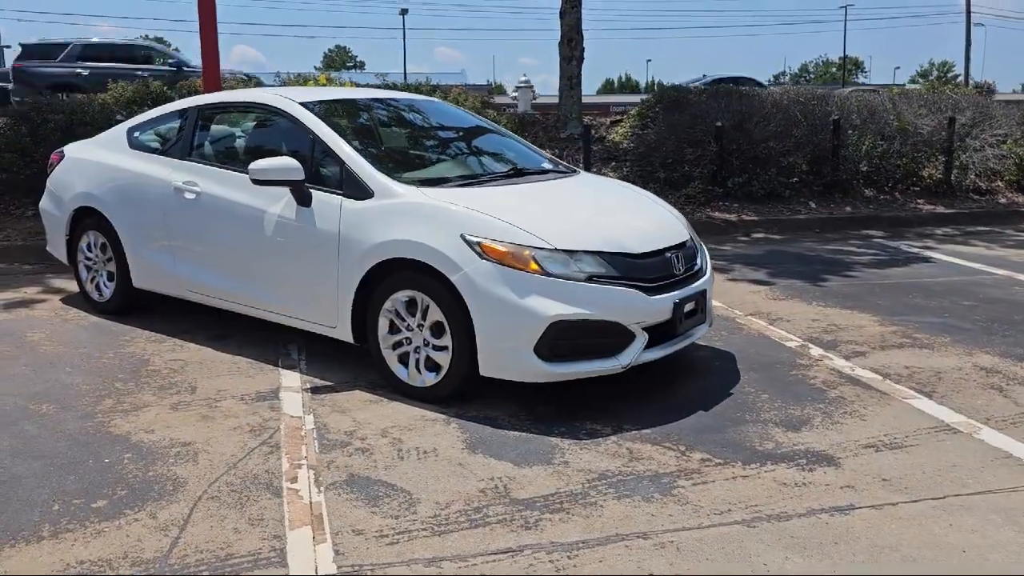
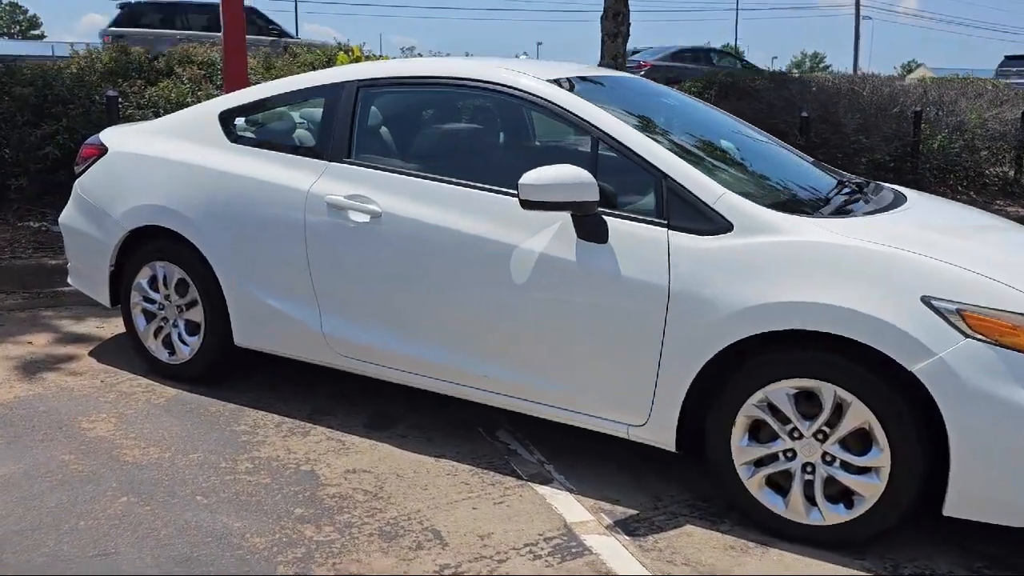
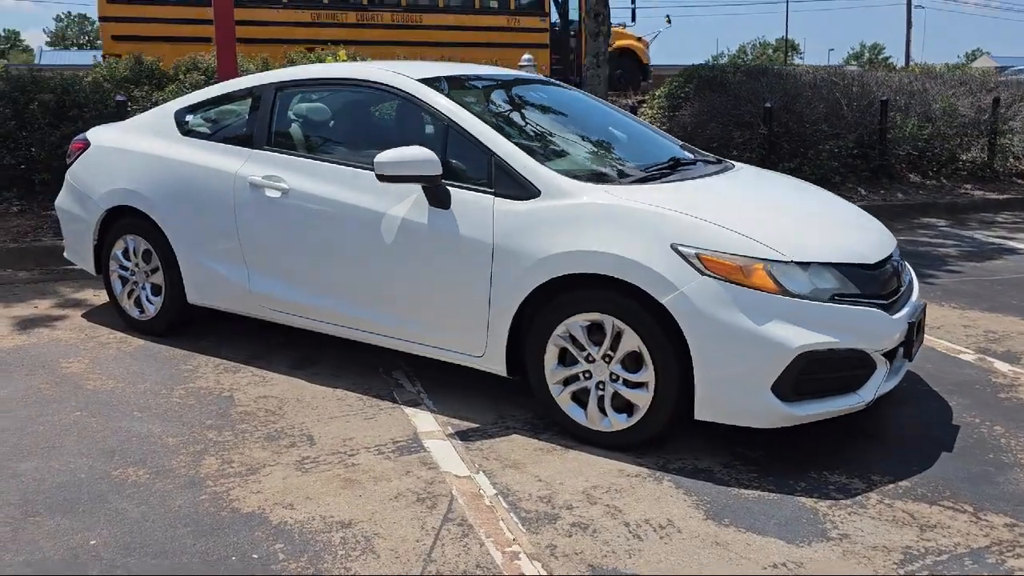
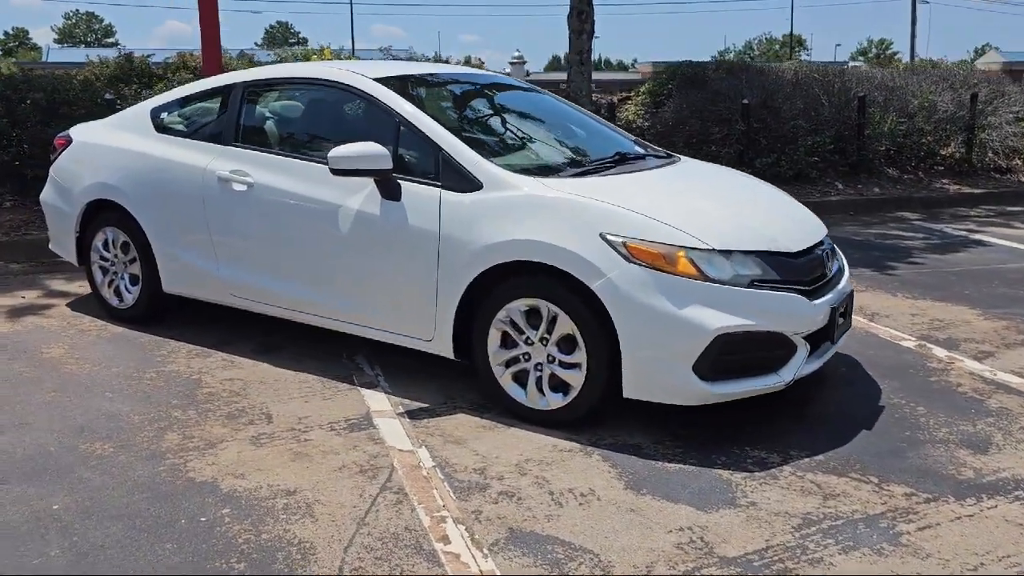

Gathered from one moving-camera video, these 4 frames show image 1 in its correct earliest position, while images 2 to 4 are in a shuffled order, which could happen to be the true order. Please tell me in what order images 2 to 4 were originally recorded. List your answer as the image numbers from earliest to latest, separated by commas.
4, 3, 2
